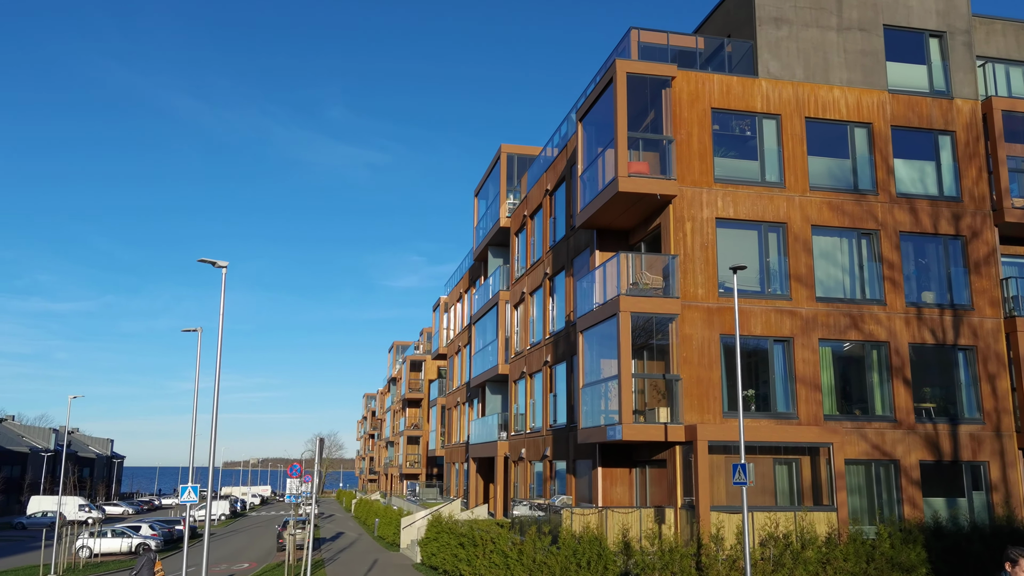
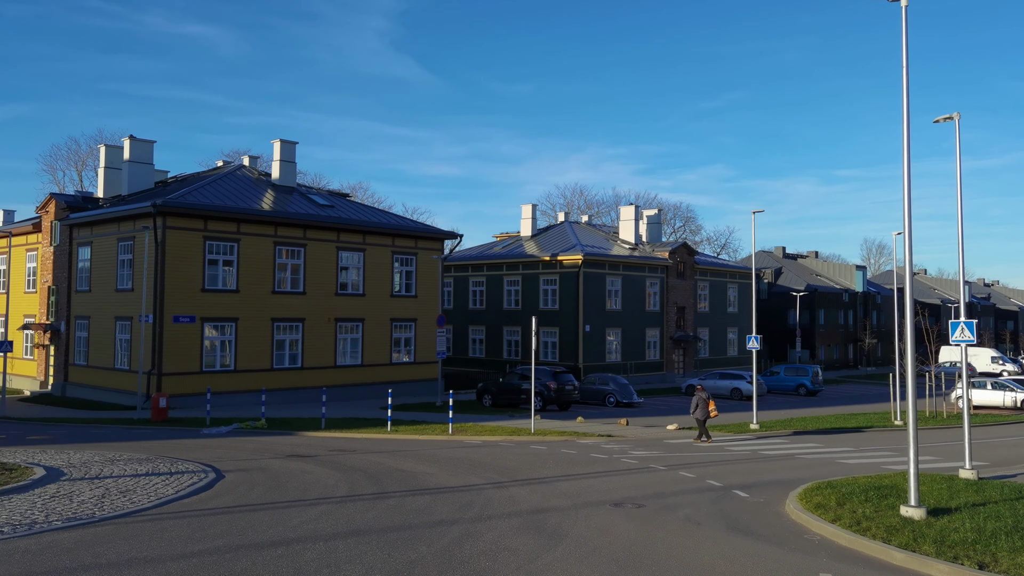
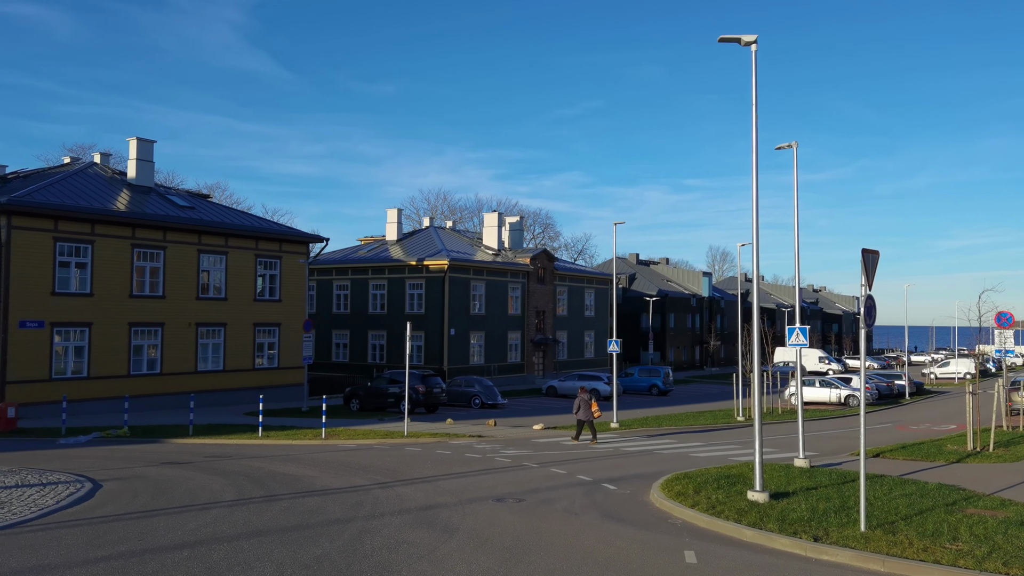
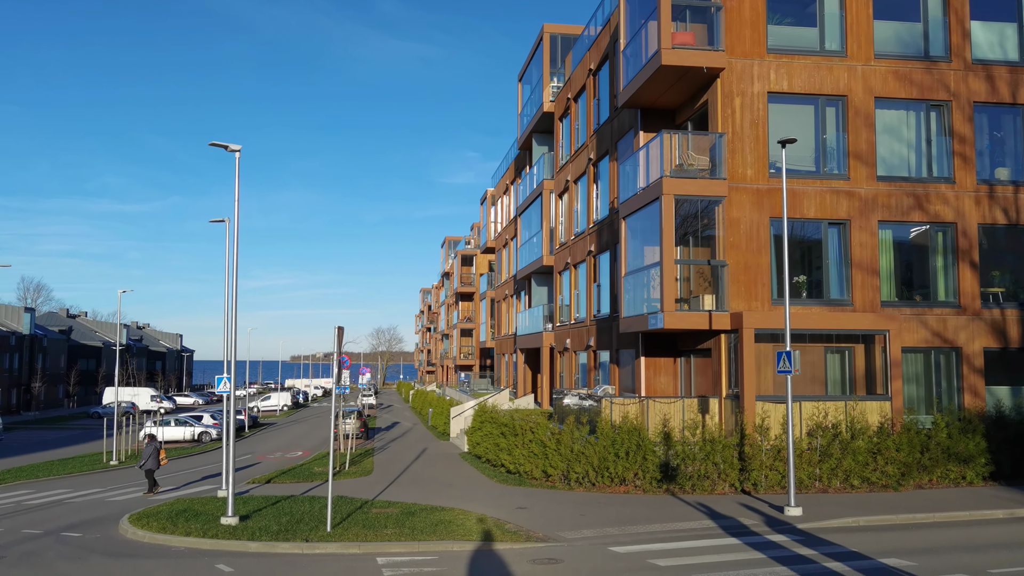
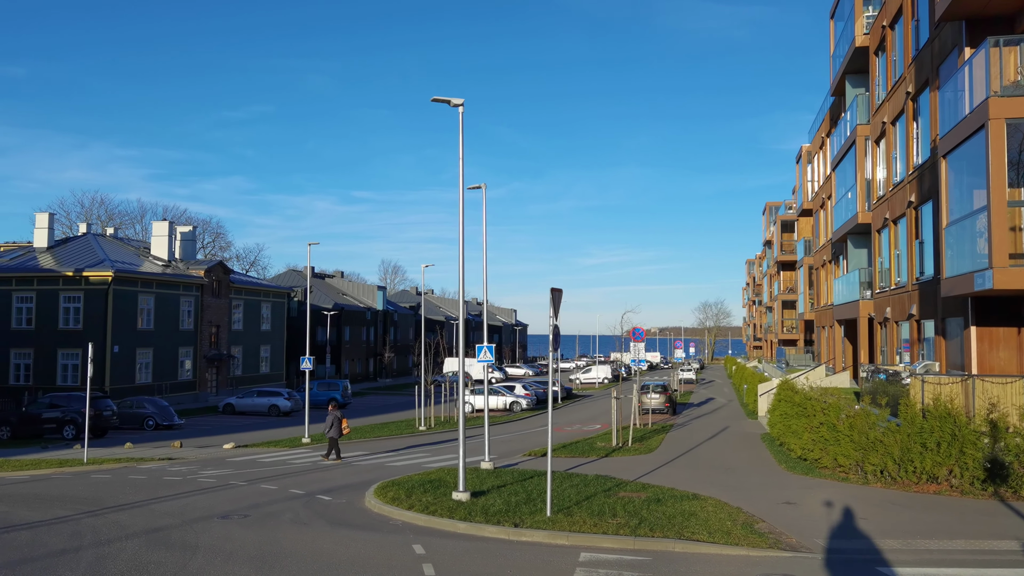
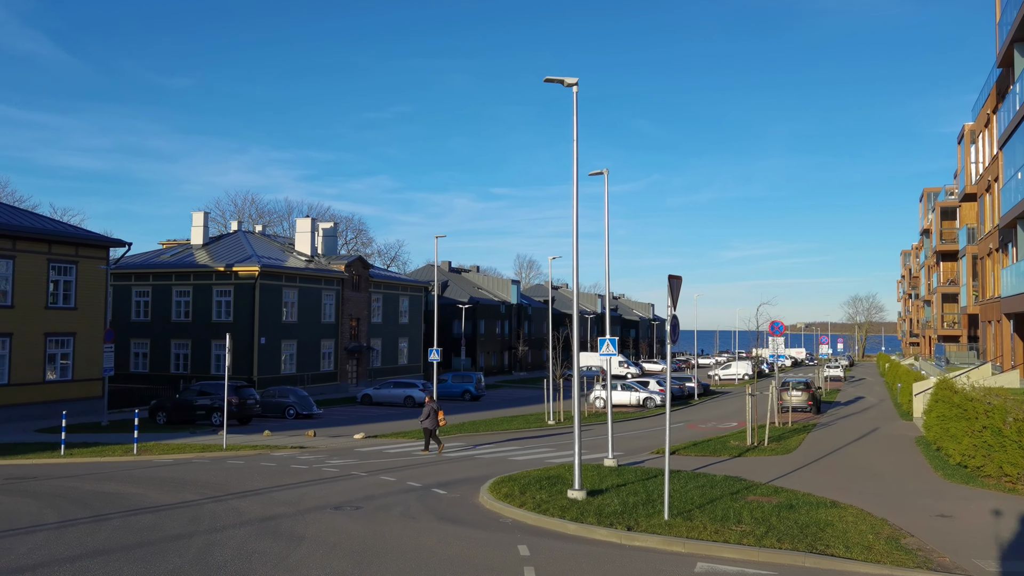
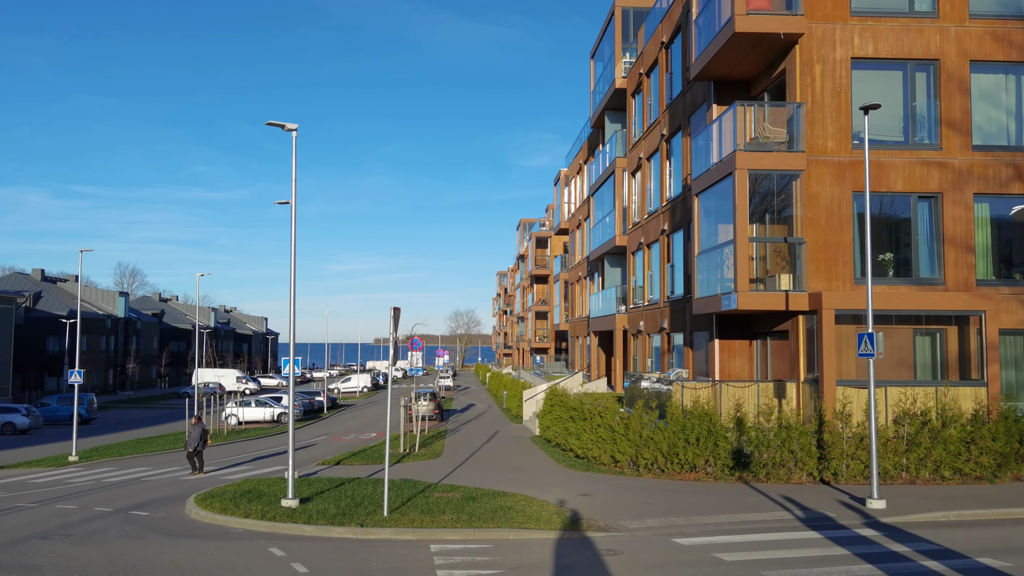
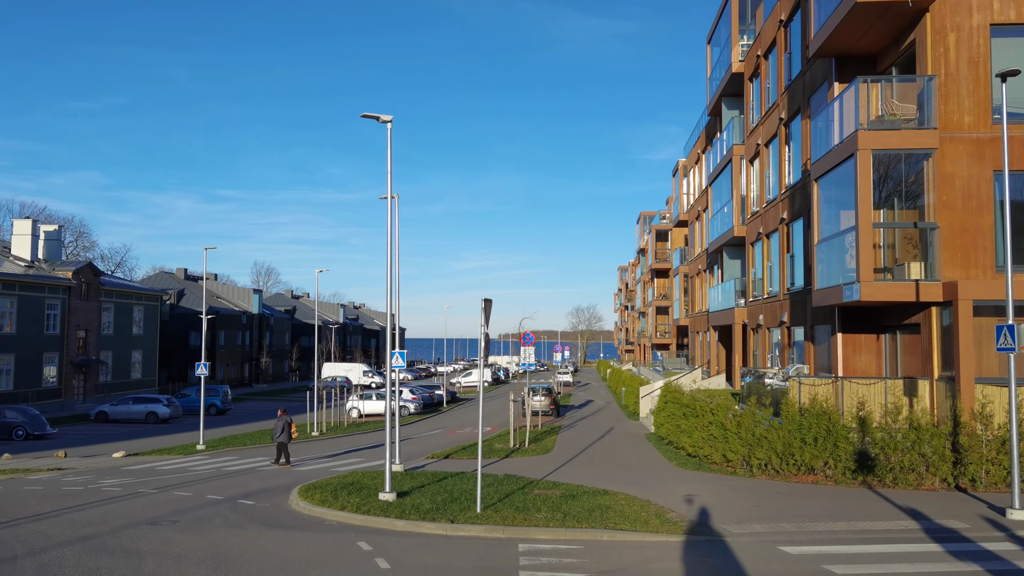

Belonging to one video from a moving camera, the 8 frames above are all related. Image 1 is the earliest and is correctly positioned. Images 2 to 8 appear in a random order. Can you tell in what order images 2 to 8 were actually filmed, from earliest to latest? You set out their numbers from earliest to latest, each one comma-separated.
4, 7, 8, 5, 6, 3, 2
